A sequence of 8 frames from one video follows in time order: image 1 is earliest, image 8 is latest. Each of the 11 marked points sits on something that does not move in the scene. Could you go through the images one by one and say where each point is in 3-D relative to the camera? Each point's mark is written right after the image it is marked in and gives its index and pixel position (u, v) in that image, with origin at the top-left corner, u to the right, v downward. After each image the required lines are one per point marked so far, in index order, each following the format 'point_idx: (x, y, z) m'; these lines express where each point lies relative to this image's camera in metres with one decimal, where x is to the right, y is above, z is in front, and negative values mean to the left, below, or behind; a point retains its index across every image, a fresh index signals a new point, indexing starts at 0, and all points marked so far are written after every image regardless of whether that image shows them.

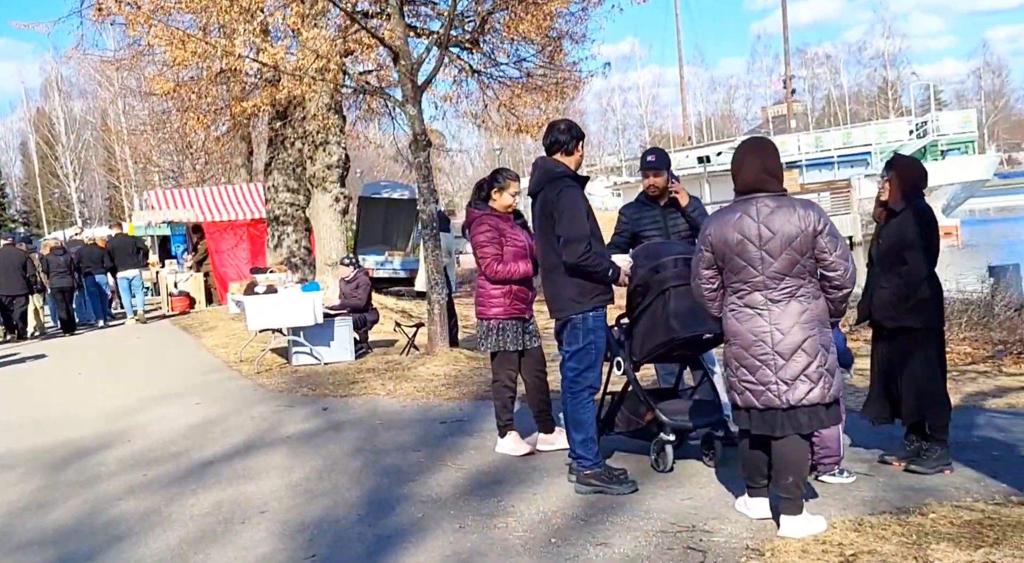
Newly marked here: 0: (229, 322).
0: (-5.2, -0.8, +18.5) m
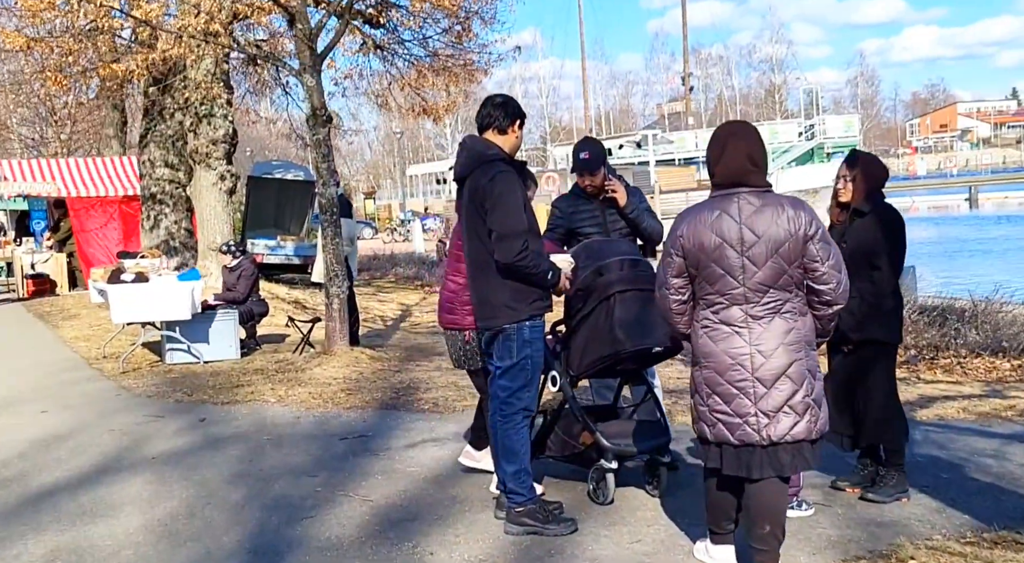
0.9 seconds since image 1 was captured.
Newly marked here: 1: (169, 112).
0: (-6.9, -0.5, +17.1) m
1: (-6.0, +3.0, +17.9) m
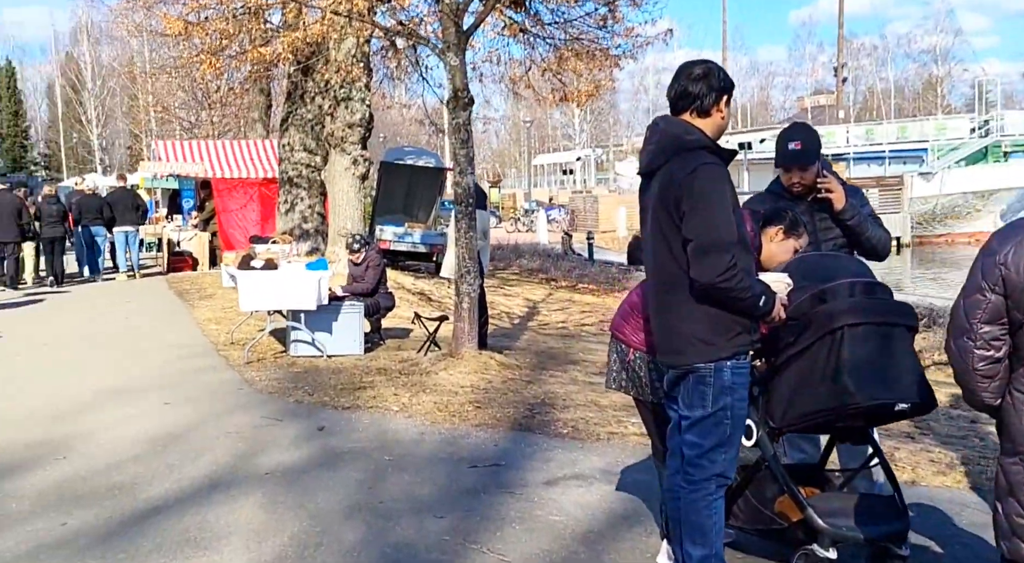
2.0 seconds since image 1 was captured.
0: (-4.8, -0.2, +16.8) m
1: (-3.6, +3.3, +17.4) m
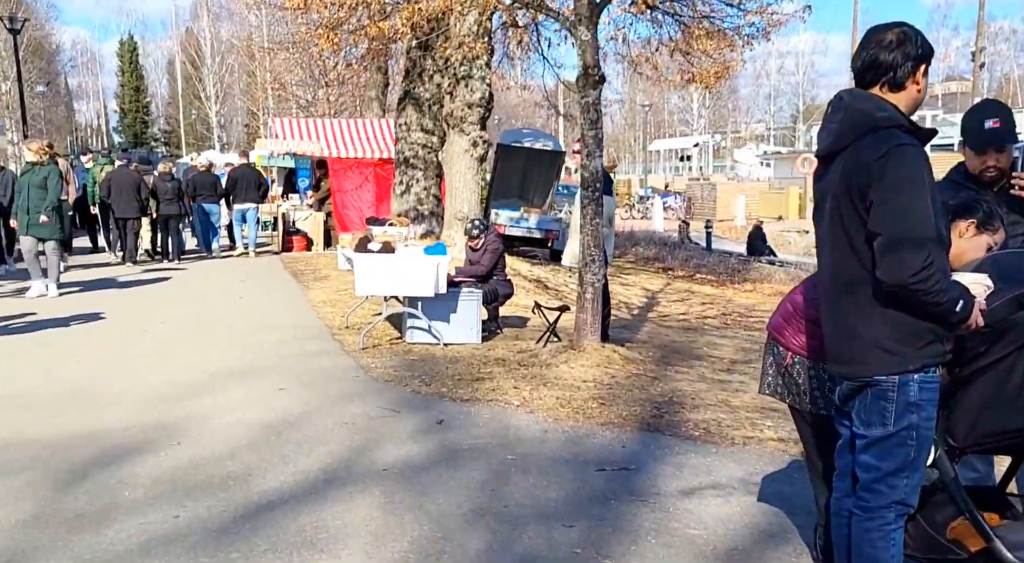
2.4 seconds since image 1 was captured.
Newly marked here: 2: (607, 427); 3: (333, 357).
0: (-2.8, +0.1, +16.9) m
1: (-1.5, +3.6, +17.3) m
2: (+0.6, -0.9, +6.2) m
3: (-1.7, -0.7, +9.3) m
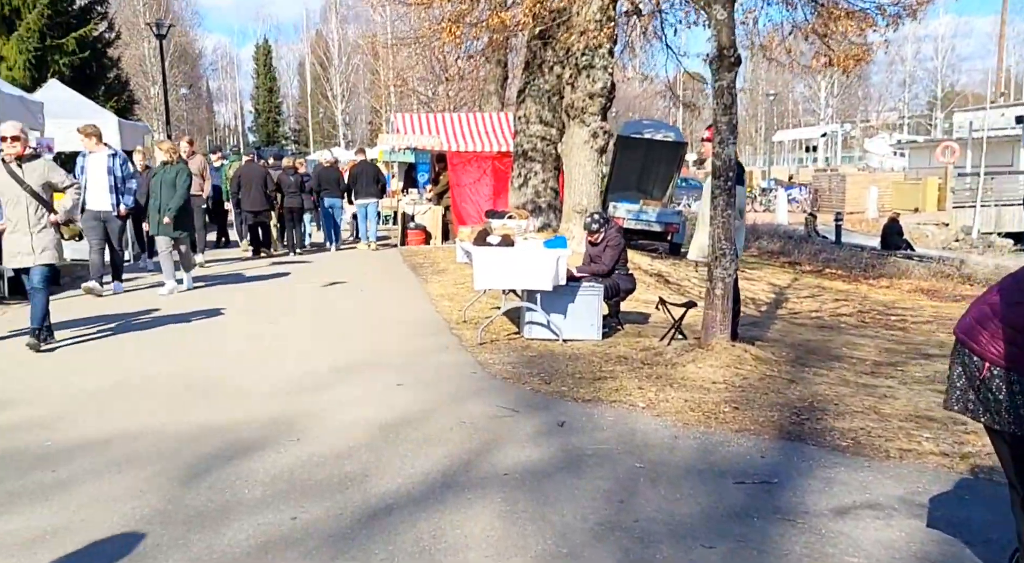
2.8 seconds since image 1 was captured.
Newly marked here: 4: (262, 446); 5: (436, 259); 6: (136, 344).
0: (-0.9, +0.2, +16.7) m
1: (+0.5, +3.7, +17.0) m
2: (+1.3, -0.9, +5.8) m
3: (-0.6, -0.6, +9.1) m
4: (-1.6, -1.0, +6.3) m
5: (-1.4, +0.4, +18.7) m
6: (-3.4, -0.6, +9.1) m
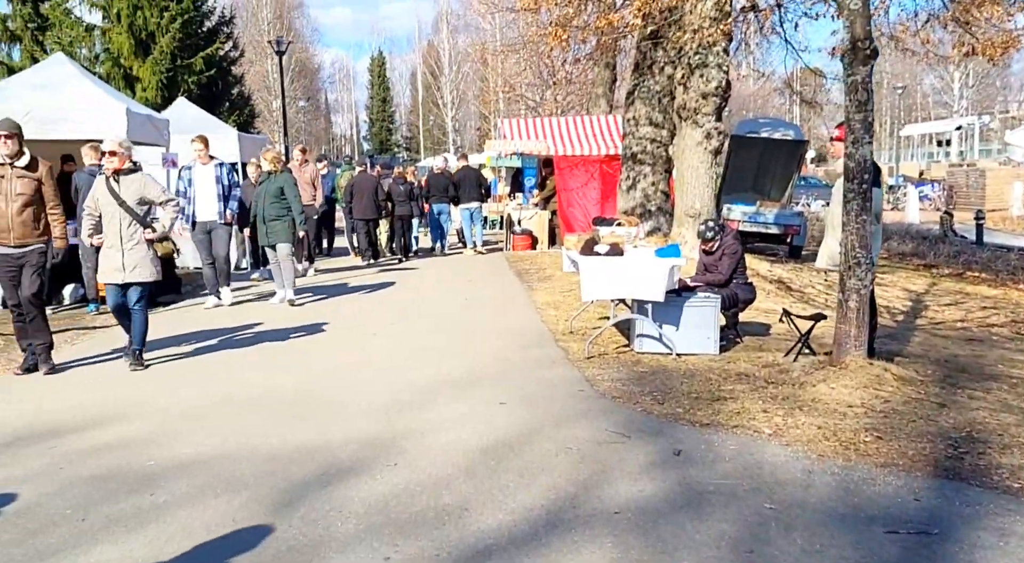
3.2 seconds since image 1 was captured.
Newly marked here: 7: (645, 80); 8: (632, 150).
0: (+0.9, +0.1, +16.2) m
1: (+2.2, +3.6, +16.3) m
2: (+1.9, -0.9, +5.0) m
3: (+0.4, -0.7, +8.5) m
4: (-0.9, -1.1, +5.8) m
5: (+0.5, +0.3, +18.2) m
6: (-2.4, -0.7, +8.8) m
7: (+2.5, +3.7, +18.7) m
8: (+2.0, +2.3, +17.3) m
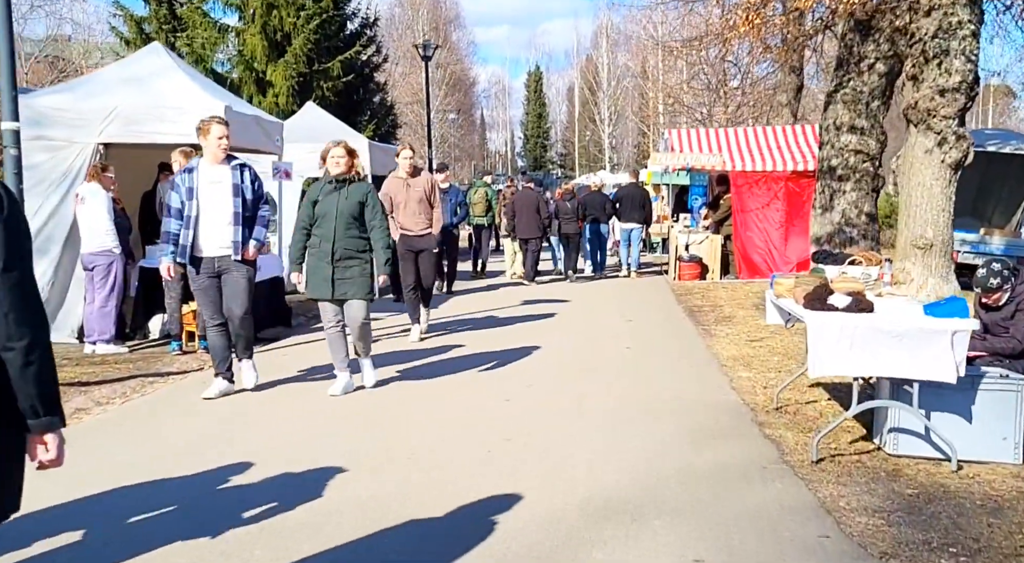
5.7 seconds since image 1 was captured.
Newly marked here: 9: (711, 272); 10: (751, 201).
0: (+3.1, -0.5, +13.1) m
1: (+4.6, +3.0, +13.1) m
2: (+2.4, -1.3, +2.0) m
3: (+1.5, -1.1, +5.7) m
4: (-0.2, -1.4, +3.2) m
5: (+3.1, -0.3, +15.2) m
6: (-1.3, -1.0, +6.4) m
7: (+5.2, +3.1, +15.4) m
8: (+4.4, +1.7, +14.2) m
9: (+3.7, +0.2, +18.7) m
10: (+4.2, +1.4, +18.0) m
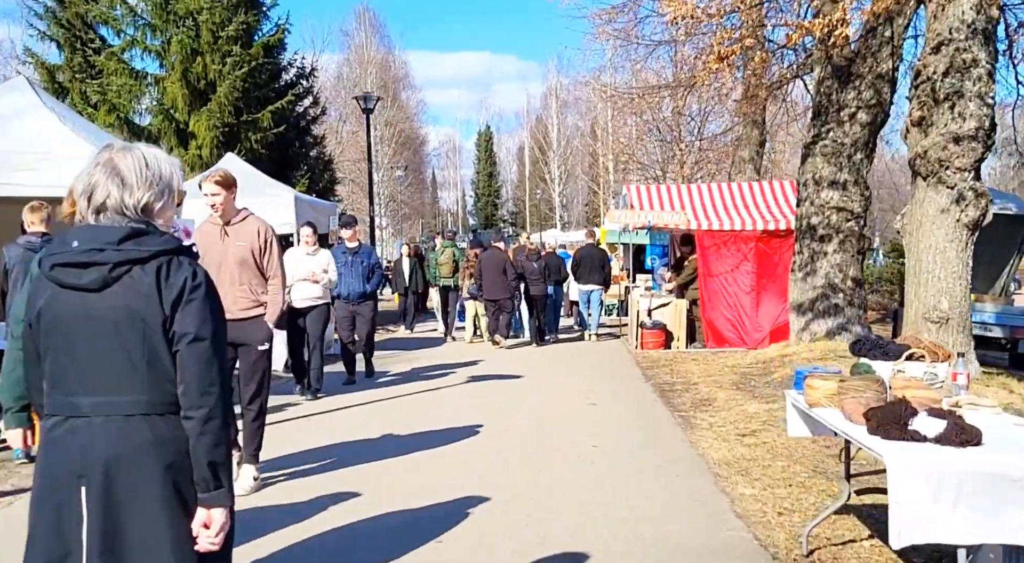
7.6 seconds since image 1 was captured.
0: (+2.5, -1.3, +11.2) m
1: (+3.9, +2.1, +11.5) m
2: (+2.4, -1.5, 0.0) m
3: (+1.2, -1.6, +3.7) m
4: (-0.3, -1.7, +1.1) m
5: (+2.4, -1.3, +13.3) m
6: (-1.5, -1.5, +4.2) m
7: (+4.4, +2.1, +13.8) m
8: (+3.7, +0.8, +12.5) m
9: (+2.8, -1.0, +16.8) m
10: (+3.3, +0.3, +16.2) m
